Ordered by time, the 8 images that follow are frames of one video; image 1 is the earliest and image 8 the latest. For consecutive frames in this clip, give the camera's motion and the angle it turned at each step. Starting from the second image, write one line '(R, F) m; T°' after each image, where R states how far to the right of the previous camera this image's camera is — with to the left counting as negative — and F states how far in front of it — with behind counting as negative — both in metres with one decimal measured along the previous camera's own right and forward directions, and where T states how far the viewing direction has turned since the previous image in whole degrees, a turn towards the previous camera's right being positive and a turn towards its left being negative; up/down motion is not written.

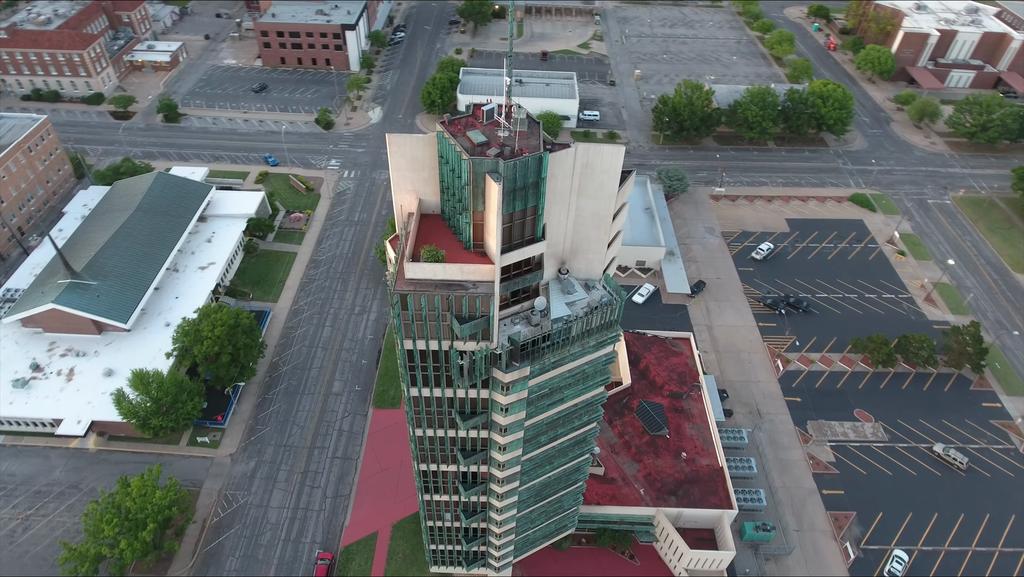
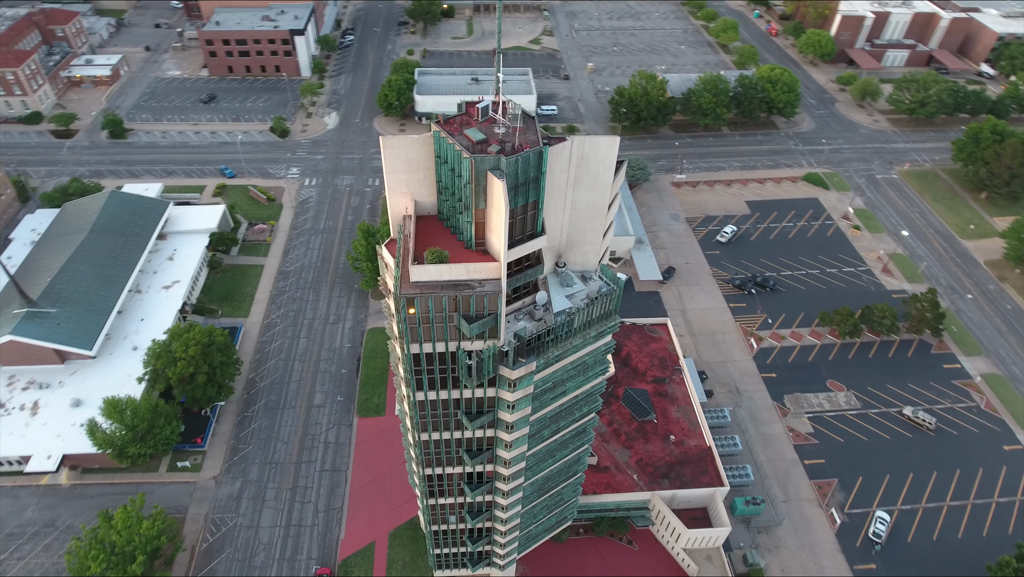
(-3.1, +0.1) m; +4°
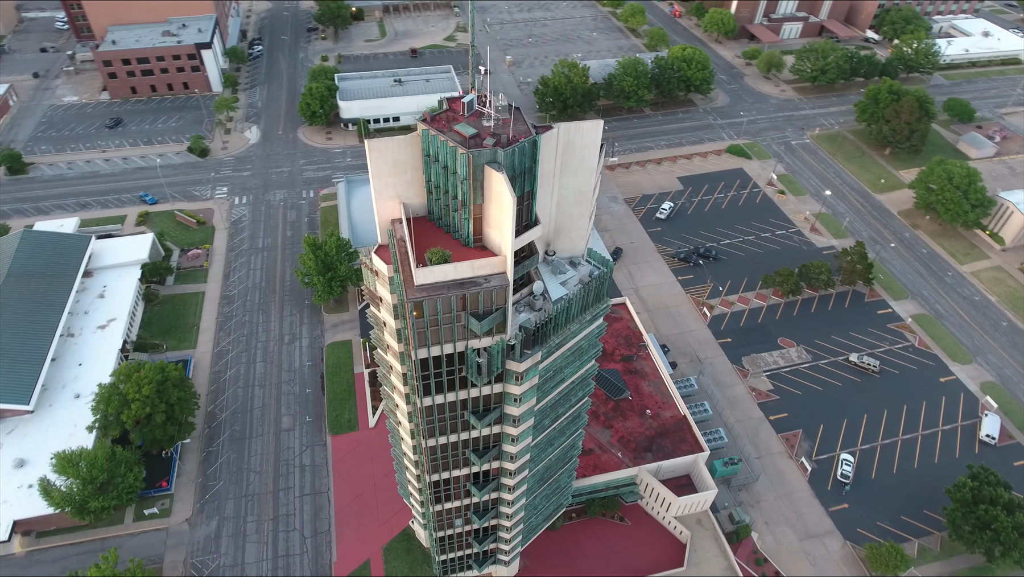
(-4.9, +0.4) m; +7°
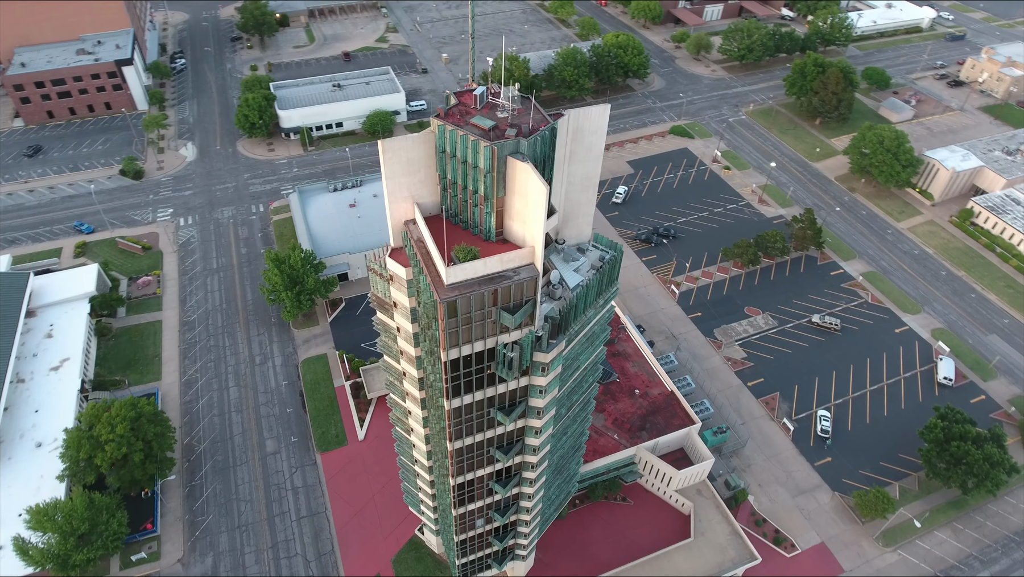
(-5.6, +0.6) m; +6°
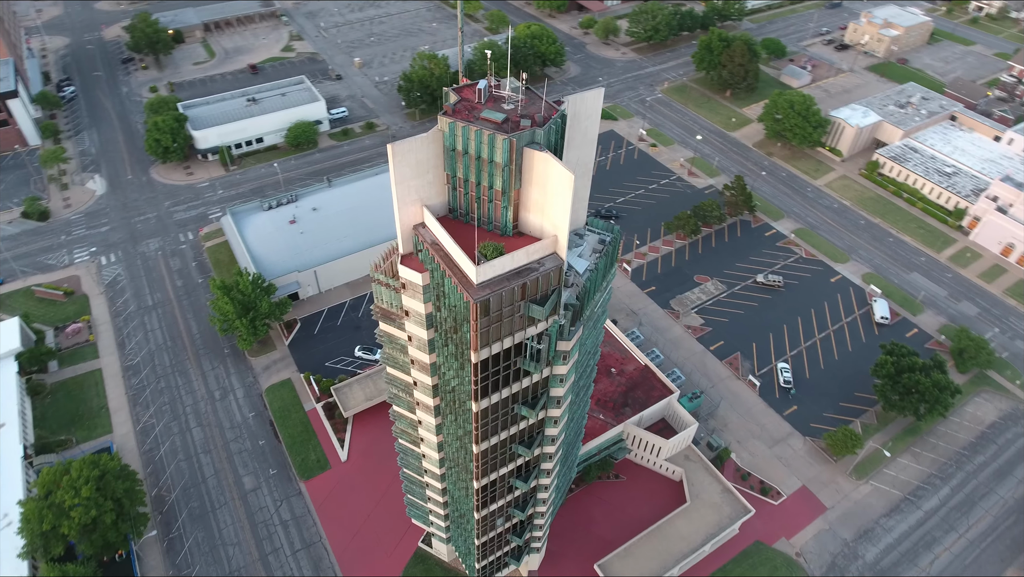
(-6.5, +0.7) m; +7°
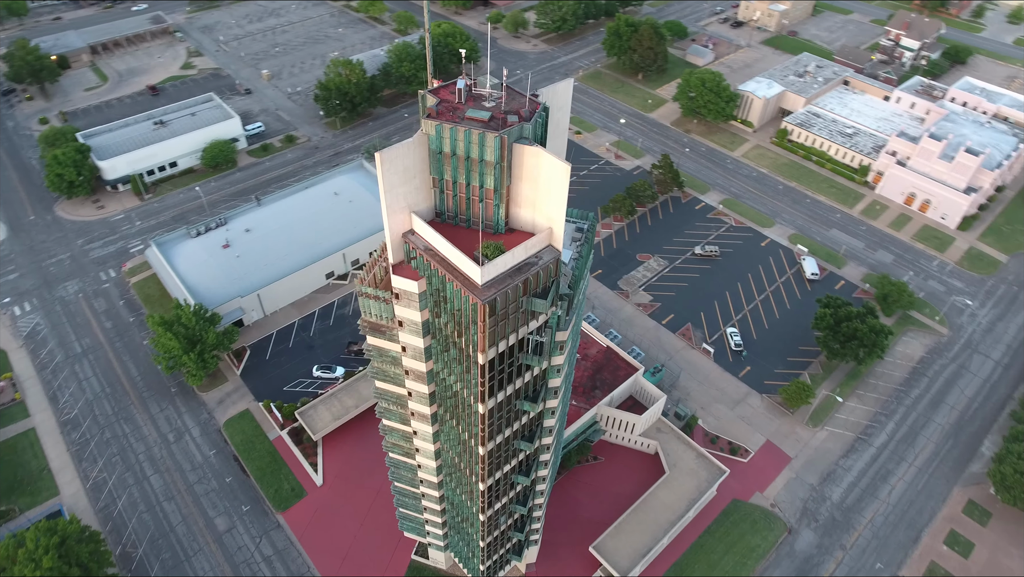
(-4.7, +0.2) m; +7°
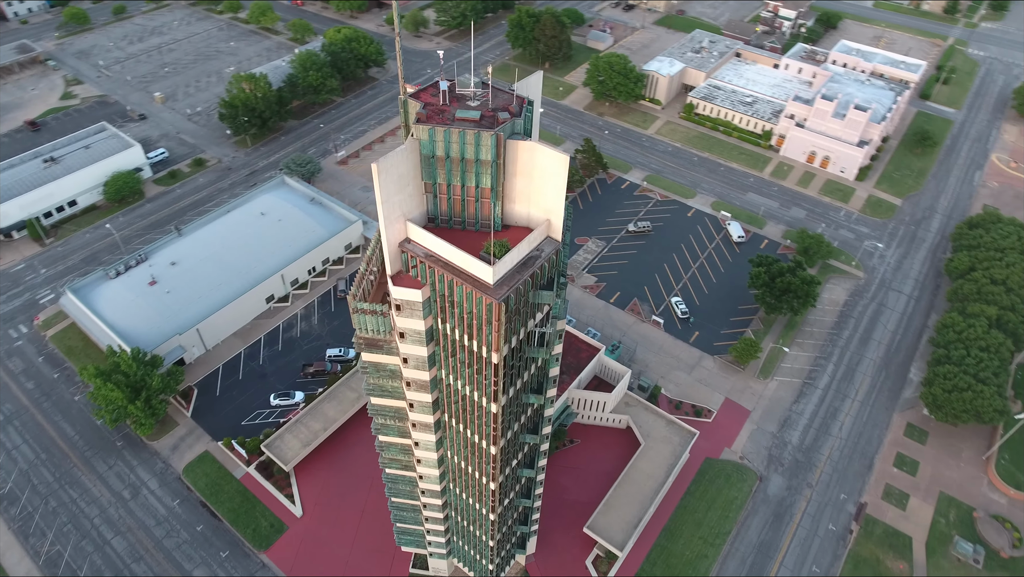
(-5.5, +0.2) m; +8°
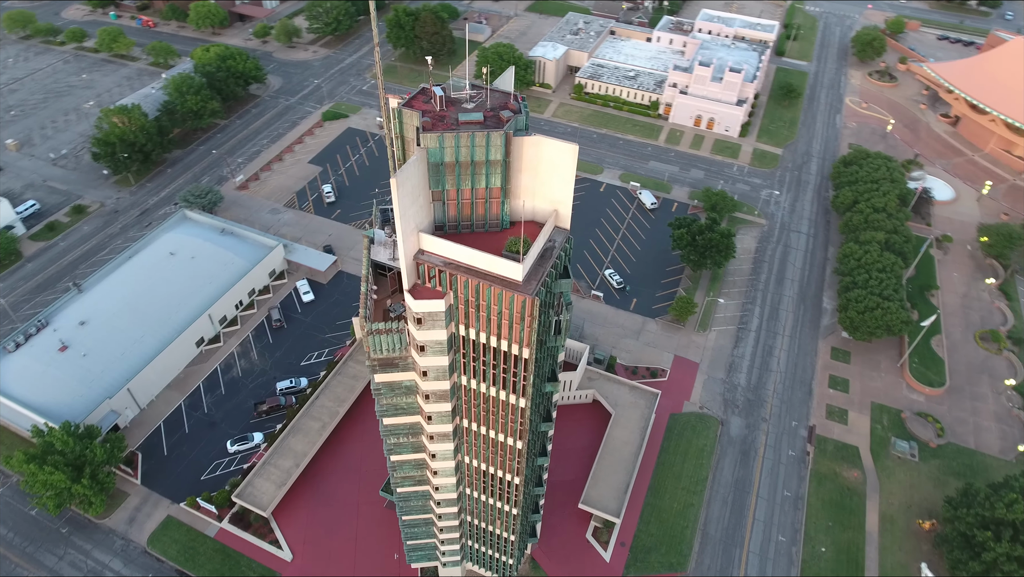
(-7.9, +0.2) m; +10°
